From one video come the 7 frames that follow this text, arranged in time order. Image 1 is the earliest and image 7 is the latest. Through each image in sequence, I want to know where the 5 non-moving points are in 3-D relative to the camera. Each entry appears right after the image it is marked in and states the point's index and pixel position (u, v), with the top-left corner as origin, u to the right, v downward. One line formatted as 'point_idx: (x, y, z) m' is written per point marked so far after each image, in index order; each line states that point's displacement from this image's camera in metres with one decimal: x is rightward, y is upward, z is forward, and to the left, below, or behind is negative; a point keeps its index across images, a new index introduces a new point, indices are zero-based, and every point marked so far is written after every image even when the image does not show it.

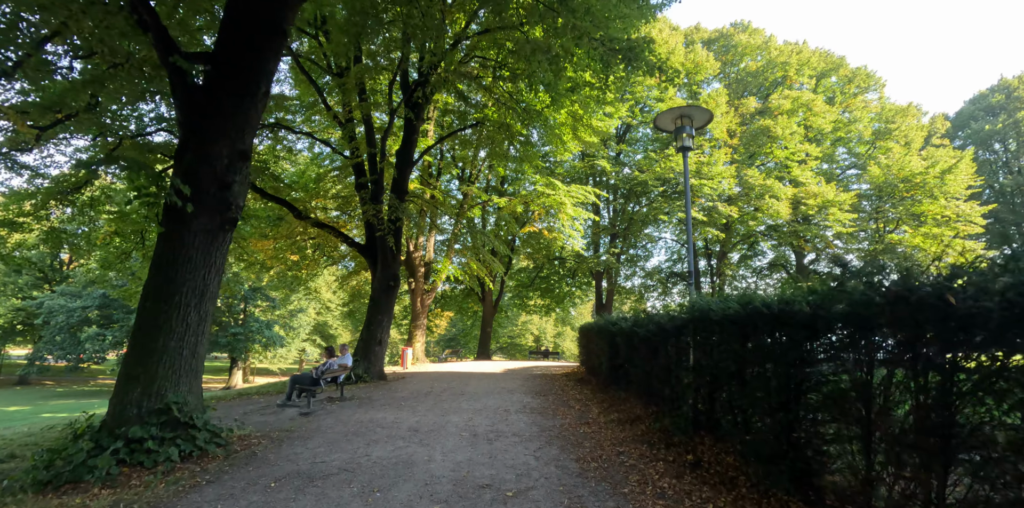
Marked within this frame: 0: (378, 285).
0: (-2.9, -0.7, +11.0) m
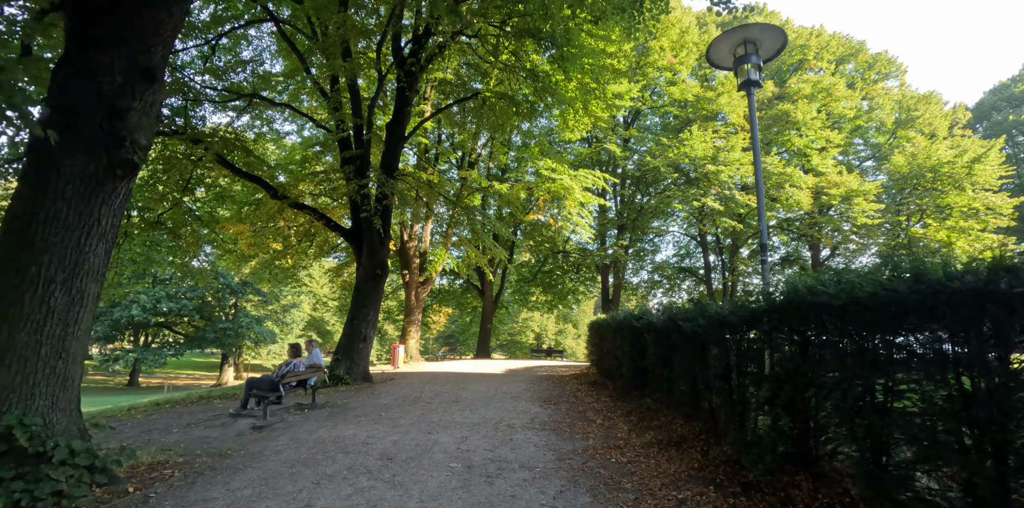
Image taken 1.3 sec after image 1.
0: (-2.9, -0.4, +9.7) m
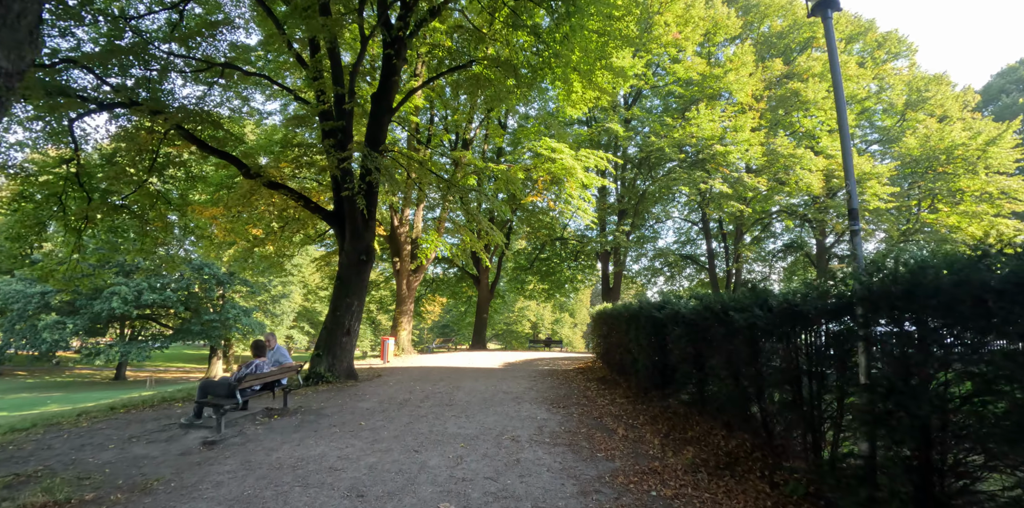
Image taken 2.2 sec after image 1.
0: (-2.9, -0.1, +8.7) m
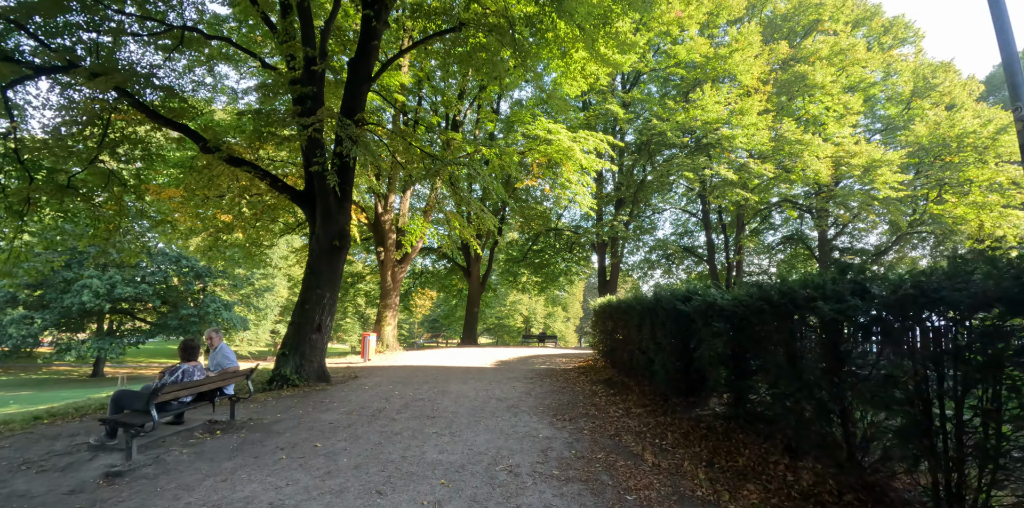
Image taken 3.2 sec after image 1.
0: (-3.0, +0.1, +7.7) m
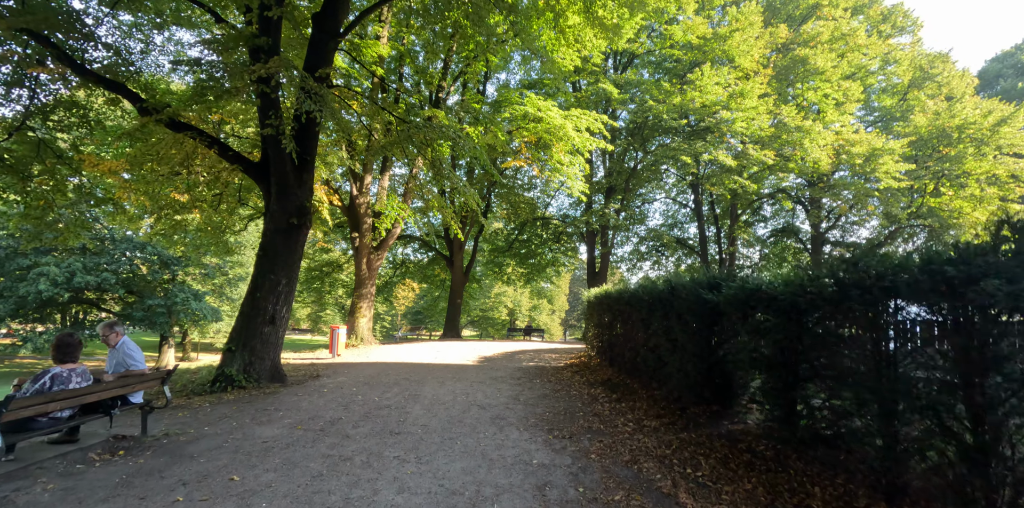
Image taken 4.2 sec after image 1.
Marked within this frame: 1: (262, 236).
0: (-3.2, +0.4, +6.6) m
1: (-3.3, +0.2, +6.7) m
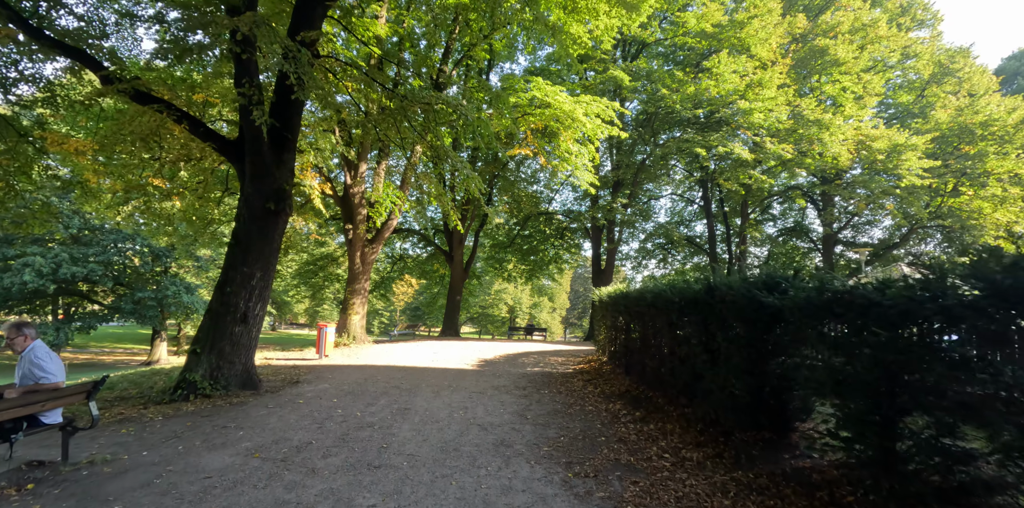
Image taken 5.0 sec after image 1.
0: (-3.1, +0.5, +5.9) m
1: (-3.3, +0.4, +6.0) m
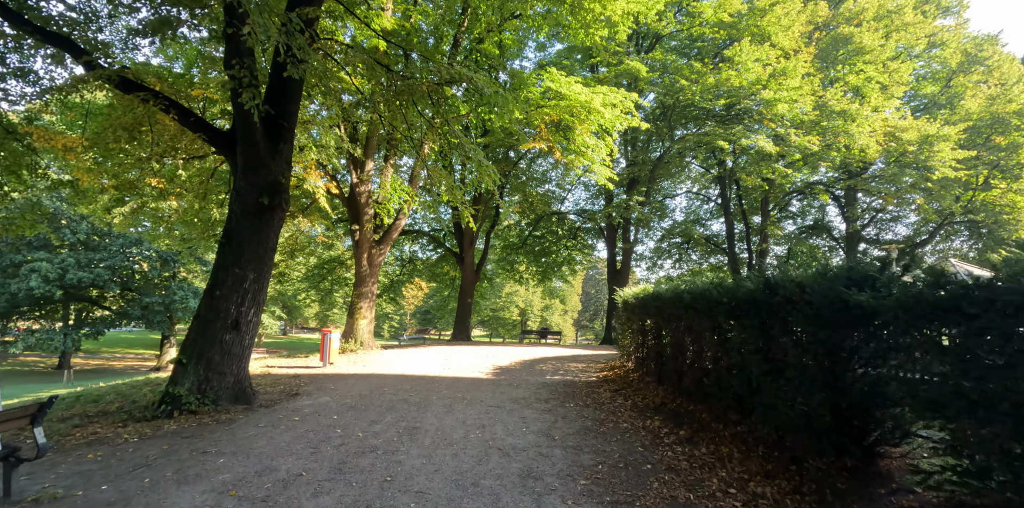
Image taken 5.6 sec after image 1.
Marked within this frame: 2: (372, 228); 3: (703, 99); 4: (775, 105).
0: (-2.9, +0.5, +5.3) m
1: (-3.1, +0.4, +5.5) m
2: (-3.5, +0.6, +12.5) m
3: (+5.4, +4.4, +14.3) m
4: (+7.0, +4.0, +13.4) m
